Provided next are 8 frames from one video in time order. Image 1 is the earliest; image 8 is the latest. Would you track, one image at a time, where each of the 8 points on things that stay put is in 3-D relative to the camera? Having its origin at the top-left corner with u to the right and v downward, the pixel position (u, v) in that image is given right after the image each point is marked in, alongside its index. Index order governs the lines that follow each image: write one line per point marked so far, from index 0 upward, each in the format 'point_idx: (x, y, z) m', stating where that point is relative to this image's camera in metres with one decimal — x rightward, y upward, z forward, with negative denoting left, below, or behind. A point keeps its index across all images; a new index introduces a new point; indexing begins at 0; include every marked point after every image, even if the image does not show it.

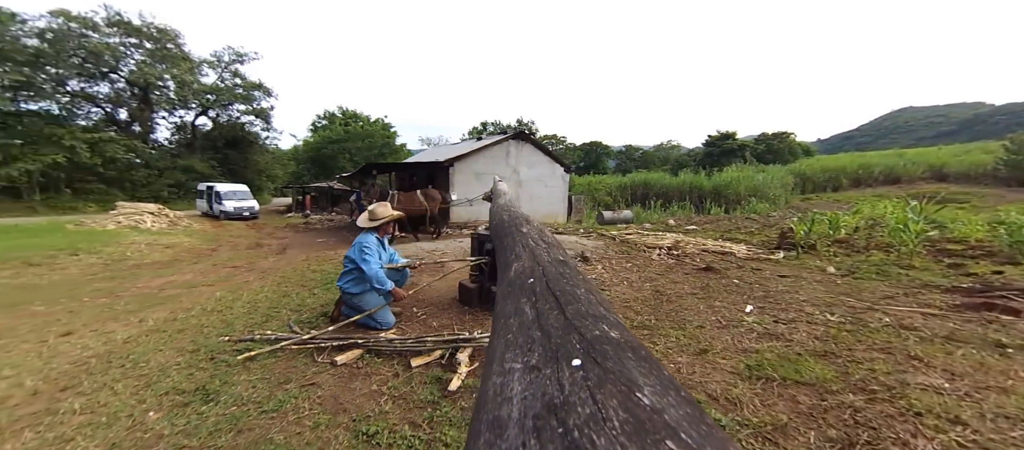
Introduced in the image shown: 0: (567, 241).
0: (+1.0, -0.3, +6.3) m
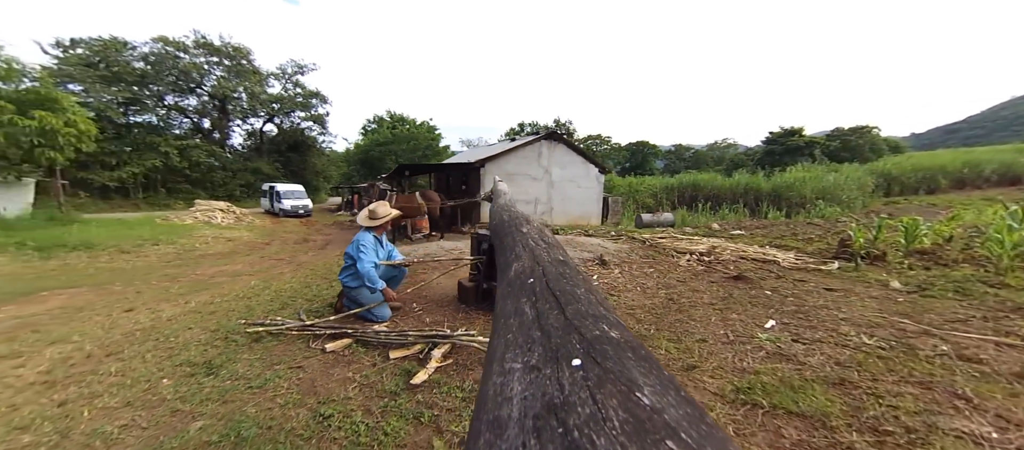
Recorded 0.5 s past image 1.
0: (+1.4, -0.4, +6.1) m
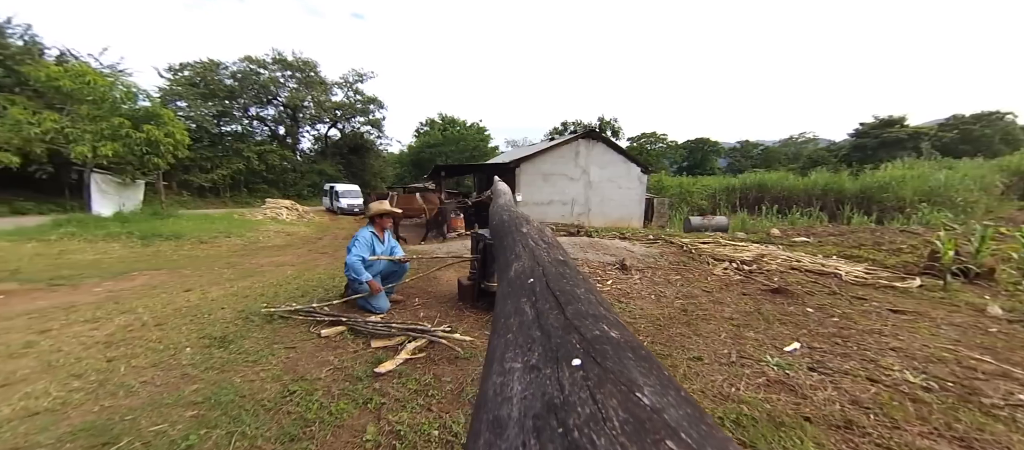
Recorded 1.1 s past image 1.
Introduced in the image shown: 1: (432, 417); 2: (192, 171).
0: (+1.8, -0.4, +5.9) m
1: (-0.4, -0.9, +1.5) m
2: (-12.6, +2.1, +12.7) m
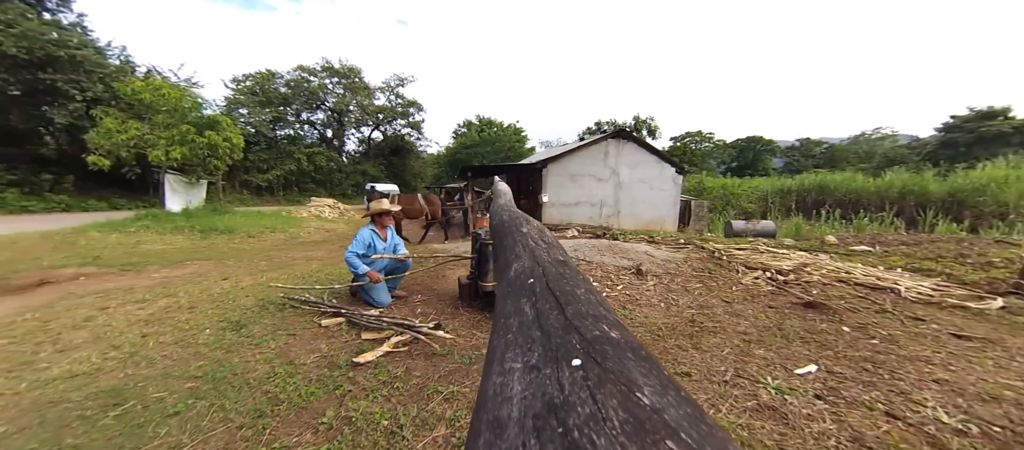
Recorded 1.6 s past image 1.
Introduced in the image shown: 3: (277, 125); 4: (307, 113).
0: (+2.1, -0.5, +5.7) m
1: (-0.6, -0.9, +1.6) m
2: (-11.4, +2.3, +14.1) m
3: (-10.9, +4.6, +15.2) m
4: (-10.0, +5.5, +16.1) m
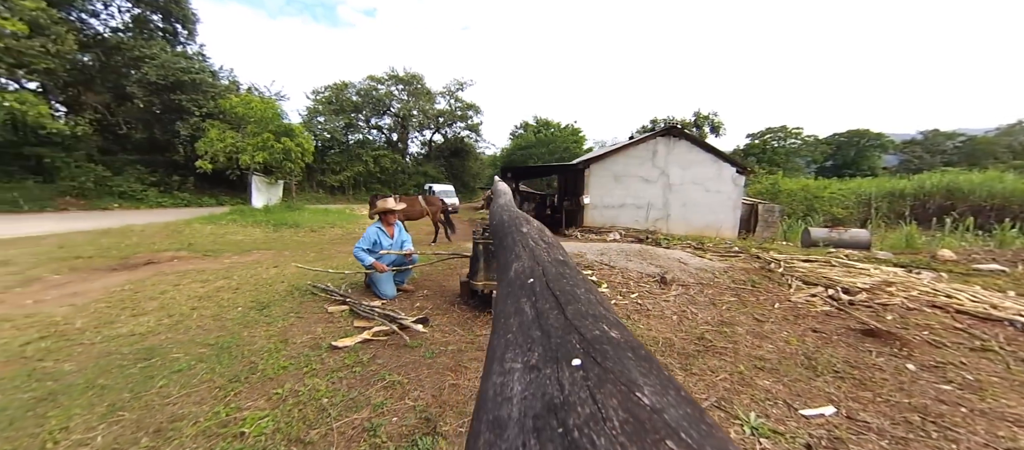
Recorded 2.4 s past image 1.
0: (+2.5, -0.5, +5.3) m
1: (-1.0, -0.9, +1.8) m
2: (-9.1, +2.5, +16.1) m
3: (-8.4, +4.8, +17.1) m
4: (-7.3, +5.7, +17.8) m
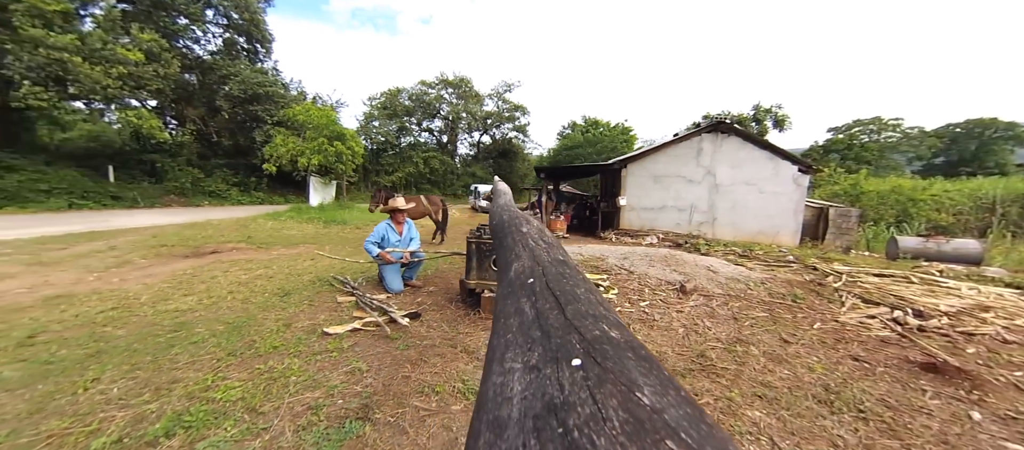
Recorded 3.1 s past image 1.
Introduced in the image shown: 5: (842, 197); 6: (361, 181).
0: (+2.7, -0.6, +4.9) m
1: (-1.3, -0.9, +2.0) m
2: (-6.9, +2.7, +17.5) m
3: (-6.0, +5.0, +18.3) m
4: (-4.8, +5.8, +18.8) m
5: (+10.7, +0.9, +10.8) m
6: (-7.8, +2.2, +17.0) m
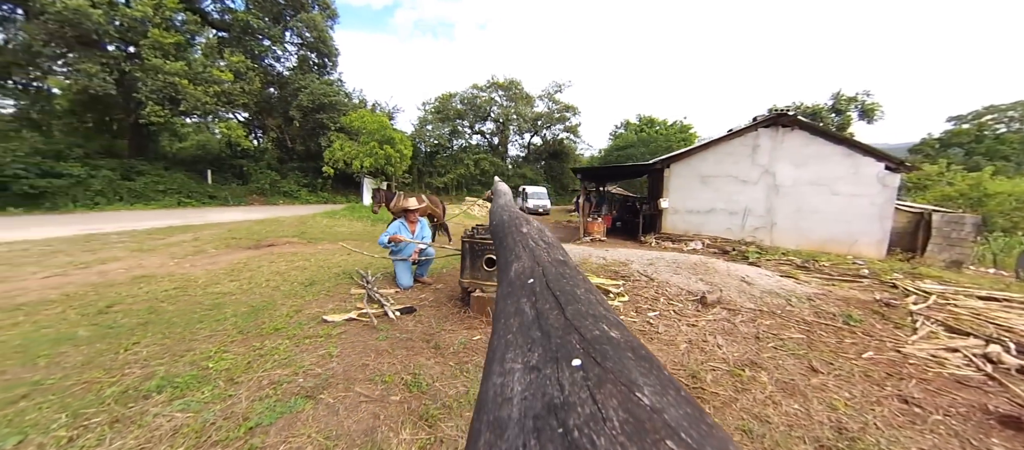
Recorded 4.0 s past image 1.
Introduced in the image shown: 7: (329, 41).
0: (+2.9, -0.7, +4.5) m
1: (-1.5, -0.9, +2.3) m
2: (-4.3, +2.7, +18.5) m
3: (-3.2, +5.0, +19.1) m
4: (-2.0, +5.8, +19.5) m
5: (+11.8, +0.6, +8.8) m
6: (-5.3, +2.3, +18.1) m
7: (-7.0, +7.1, +12.7) m
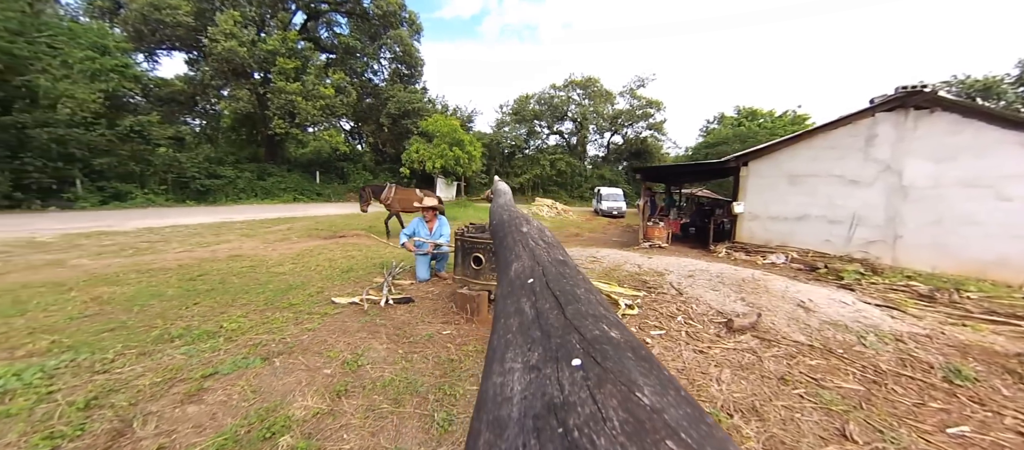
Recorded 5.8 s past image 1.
0: (+3.0, -0.8, +3.6) m
1: (-1.9, -0.8, +2.7) m
2: (-0.1, +2.8, +19.1) m
3: (+1.3, +5.1, +19.4) m
4: (+2.6, +5.8, +19.4) m
5: (+12.8, +0.2, +5.4) m
6: (-1.1, +2.4, +19.0) m
7: (-4.1, +7.3, +14.2) m
